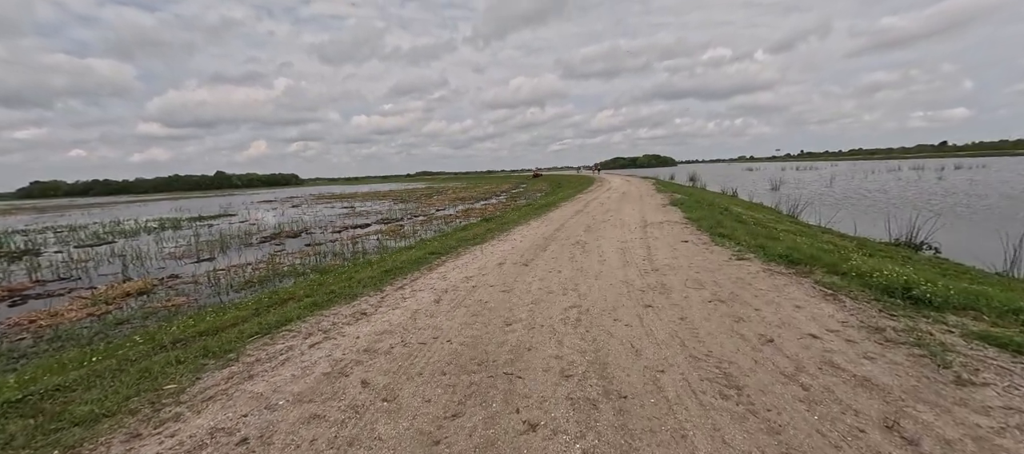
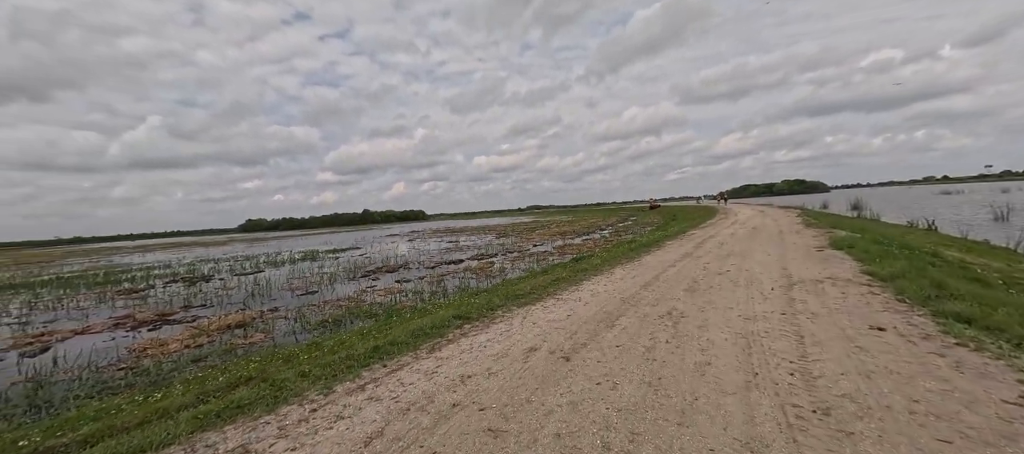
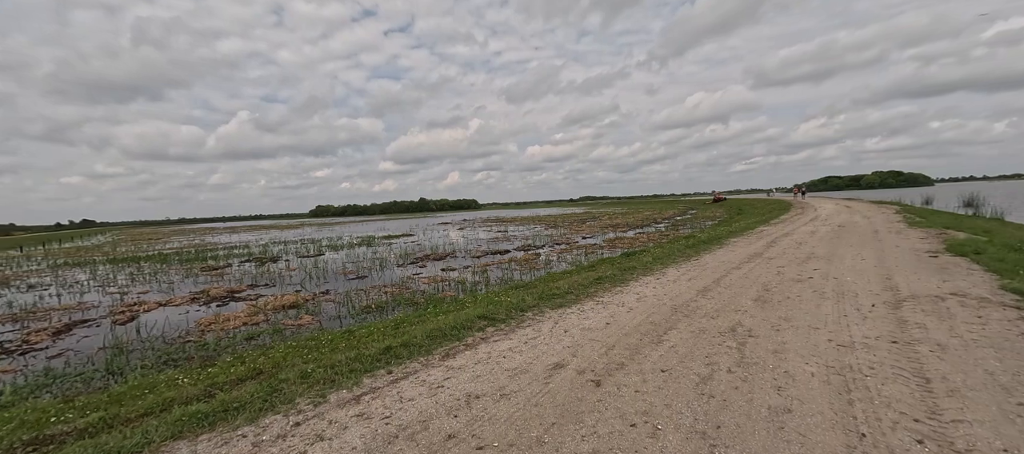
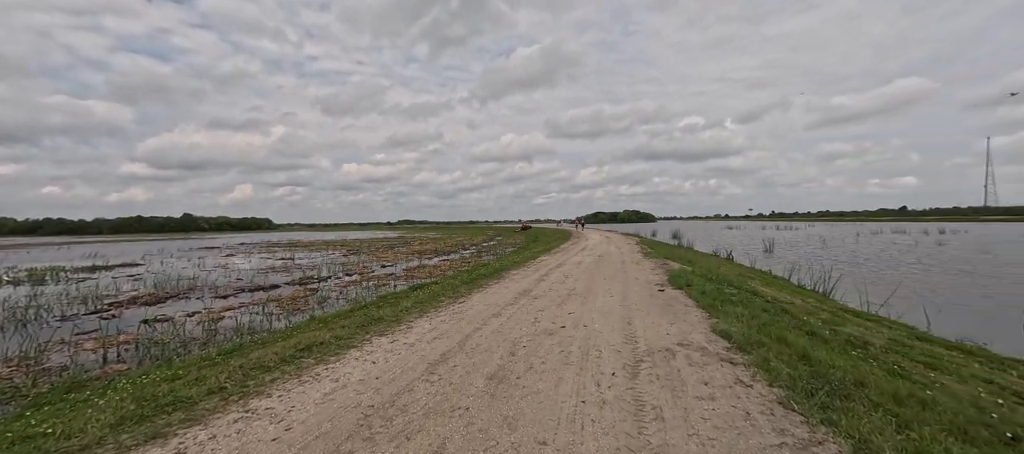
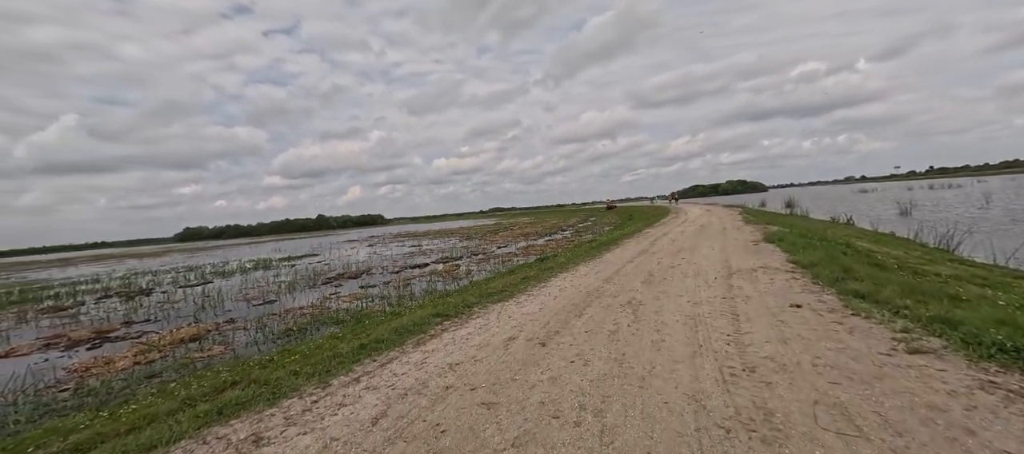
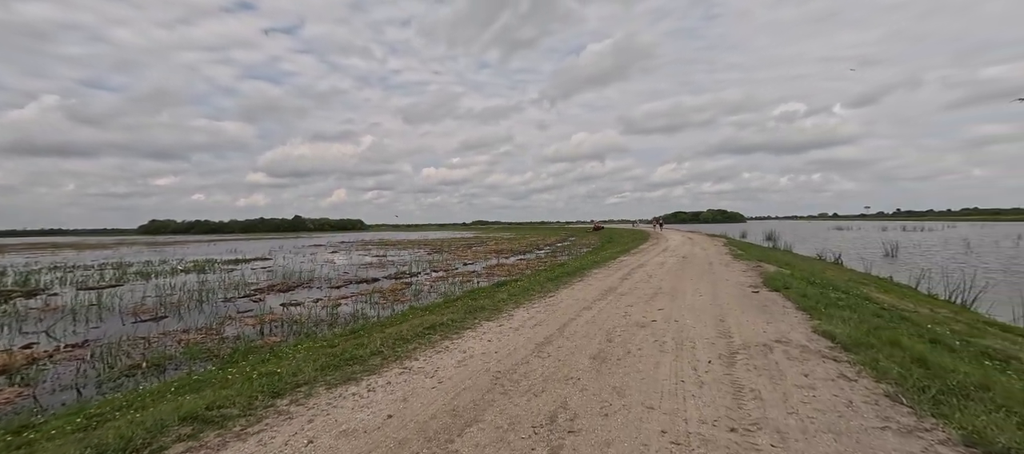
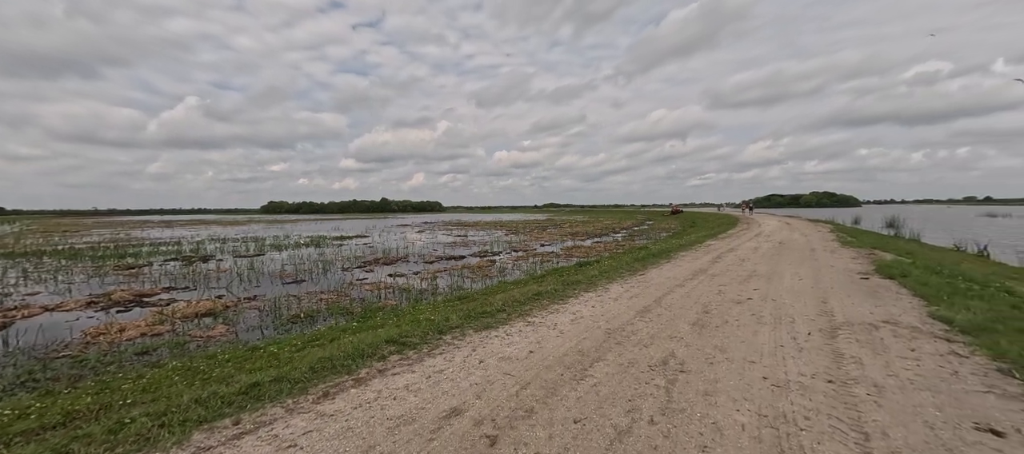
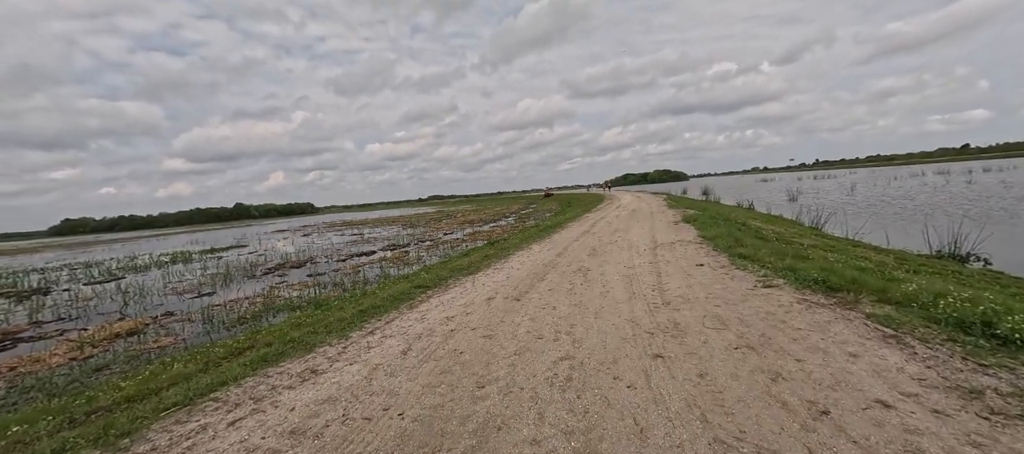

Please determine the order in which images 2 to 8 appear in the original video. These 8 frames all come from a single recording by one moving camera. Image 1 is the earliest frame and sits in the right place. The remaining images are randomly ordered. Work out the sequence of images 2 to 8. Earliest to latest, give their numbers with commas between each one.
8, 5, 2, 3, 7, 6, 4
